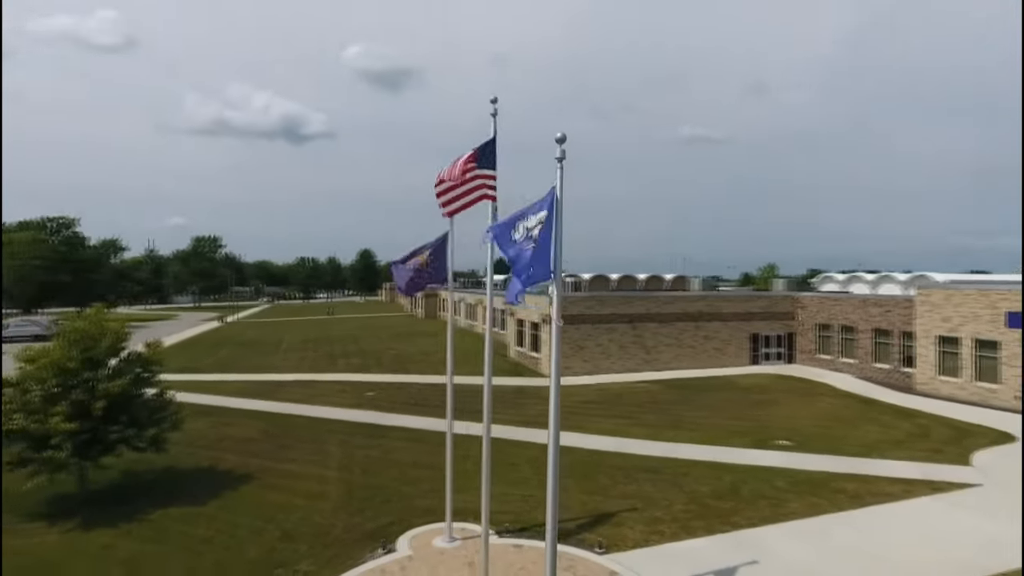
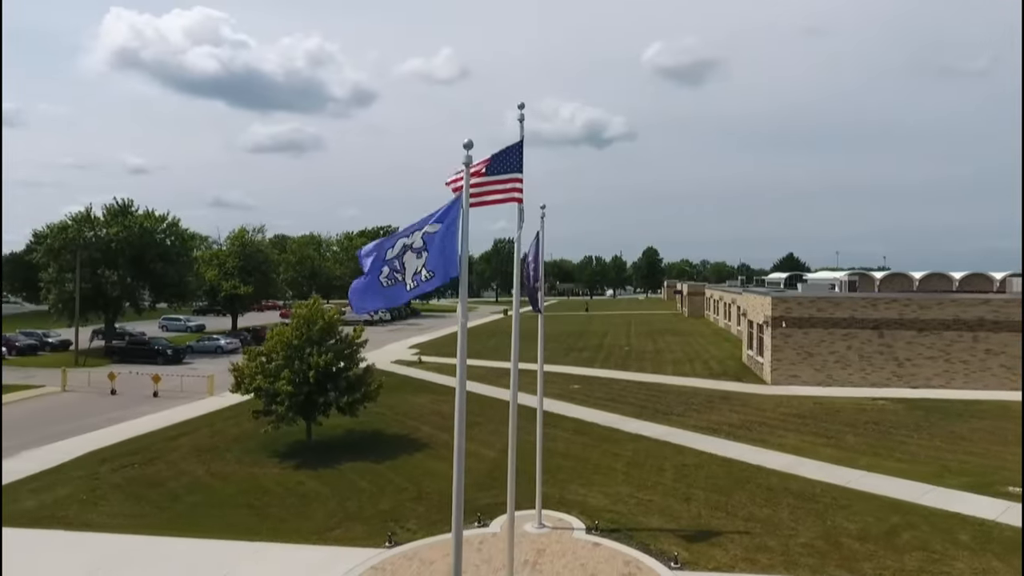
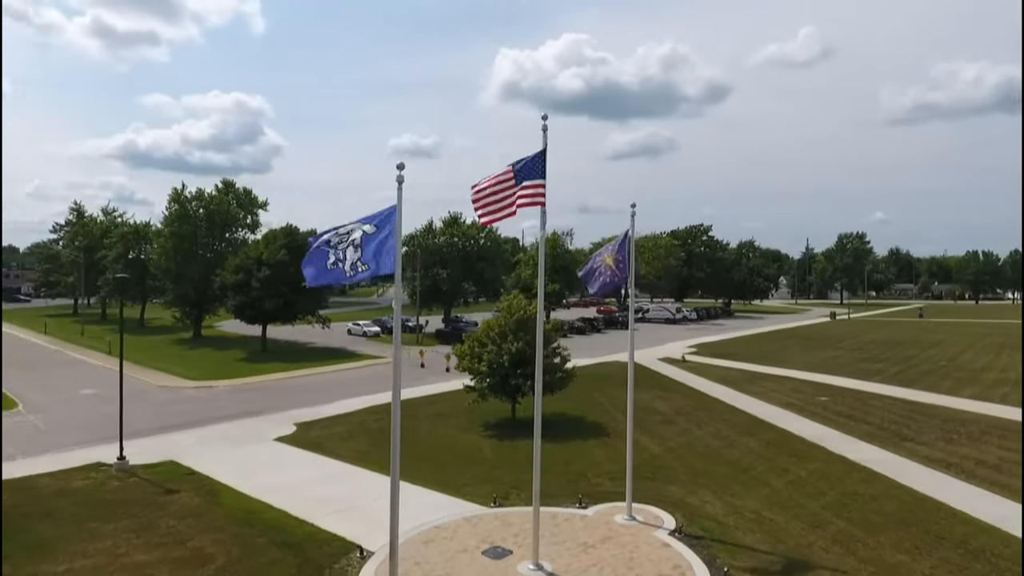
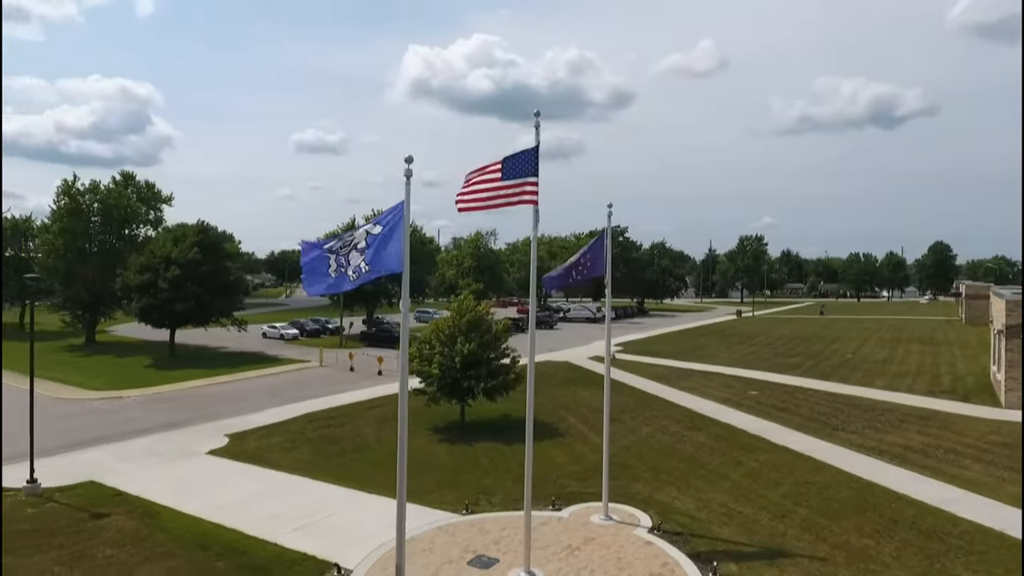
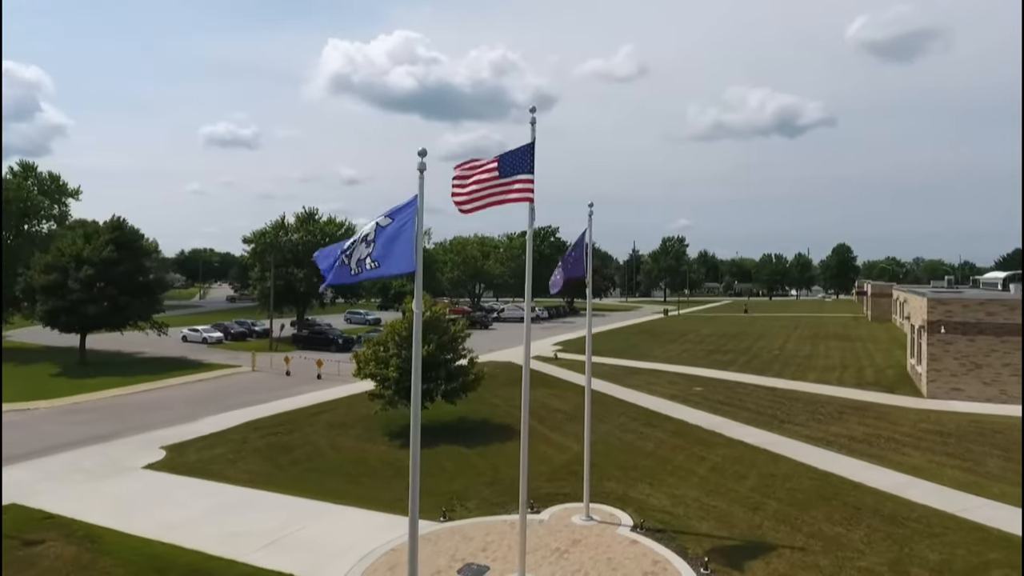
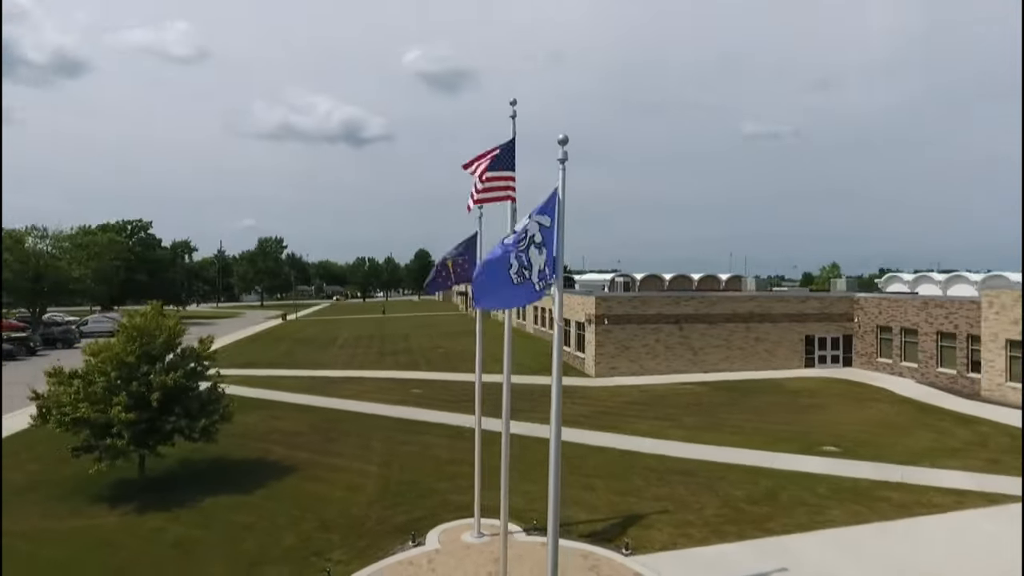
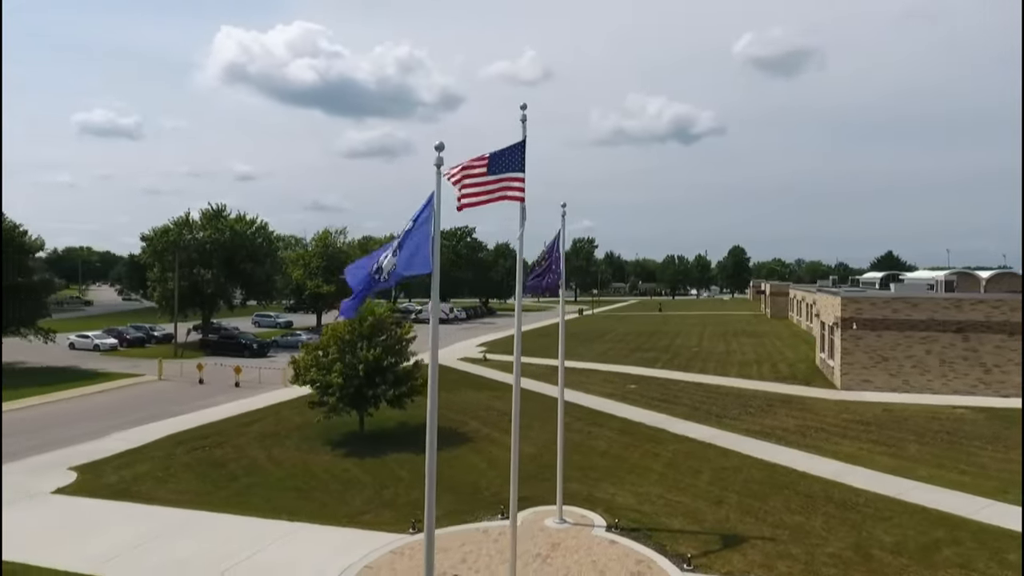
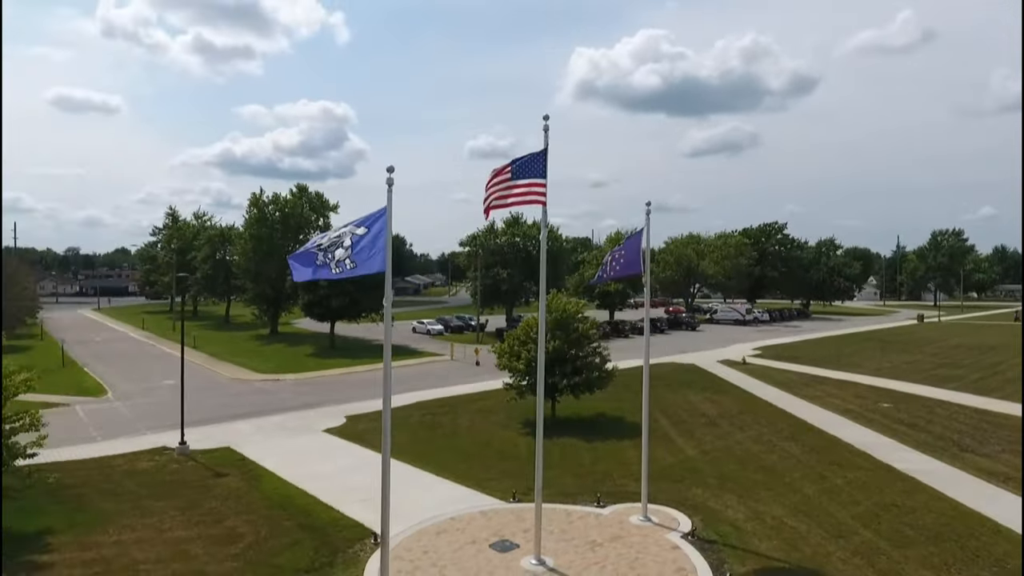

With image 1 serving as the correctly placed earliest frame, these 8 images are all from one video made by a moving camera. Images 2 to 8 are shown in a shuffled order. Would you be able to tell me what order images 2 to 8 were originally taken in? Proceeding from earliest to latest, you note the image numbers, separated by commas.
6, 2, 7, 5, 4, 3, 8
